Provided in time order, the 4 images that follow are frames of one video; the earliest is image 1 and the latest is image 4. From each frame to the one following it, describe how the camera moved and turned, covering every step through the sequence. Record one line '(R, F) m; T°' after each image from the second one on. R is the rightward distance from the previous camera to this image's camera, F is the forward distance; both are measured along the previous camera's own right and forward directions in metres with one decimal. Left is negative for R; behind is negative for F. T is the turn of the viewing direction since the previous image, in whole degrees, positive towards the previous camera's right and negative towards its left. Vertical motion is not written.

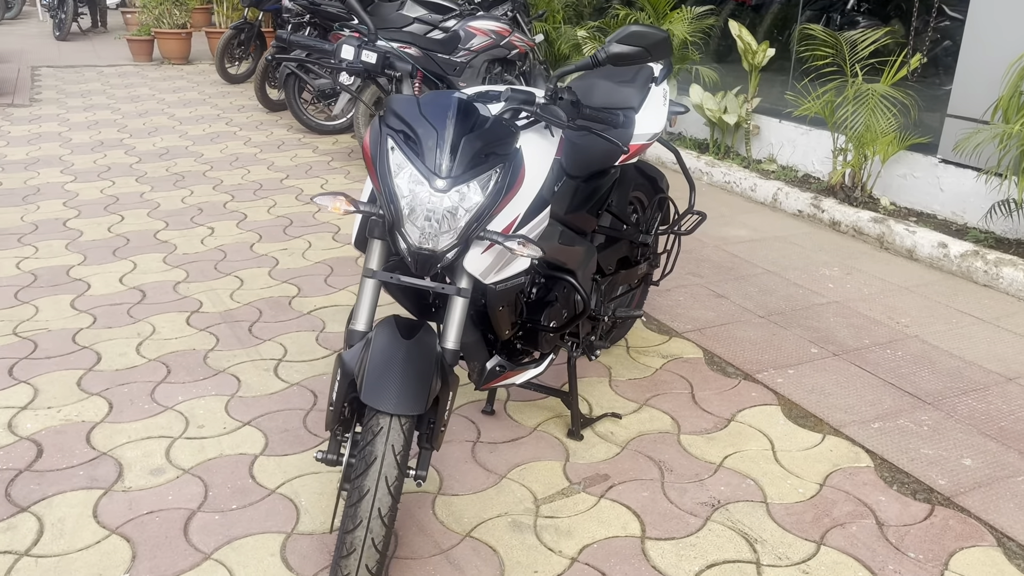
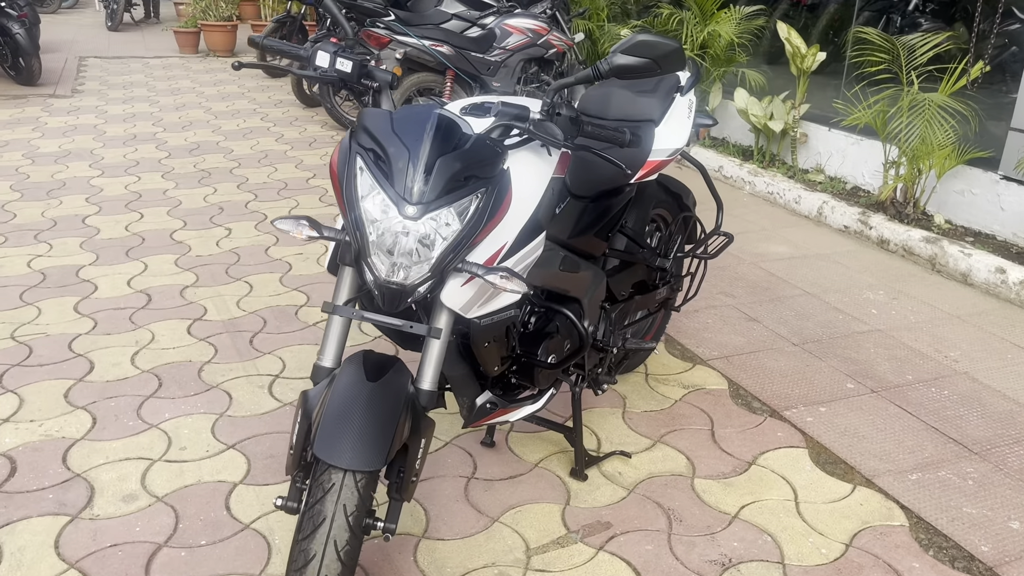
(+0.1, +0.2) m; -3°
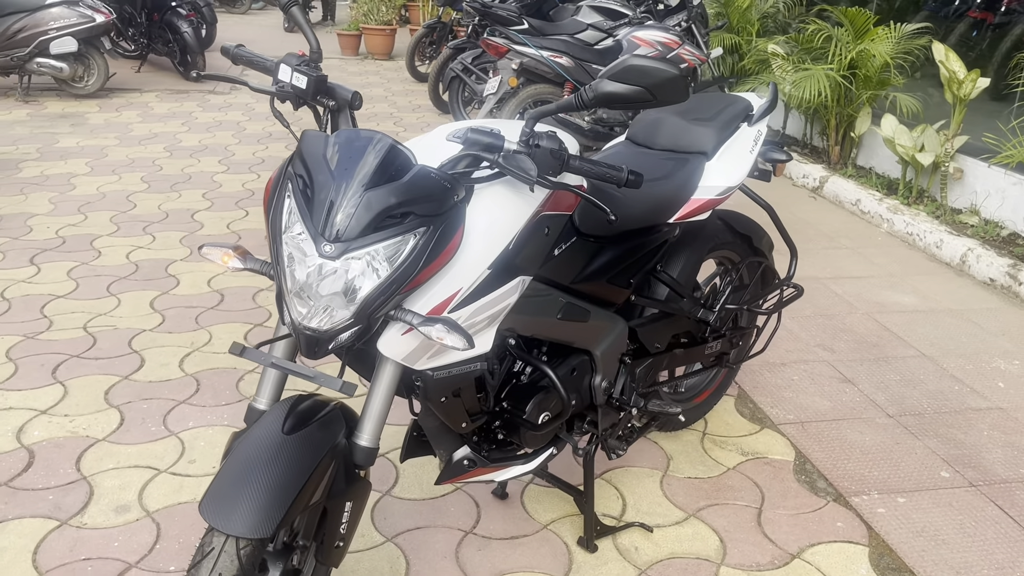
(+0.4, +0.3) m; -11°
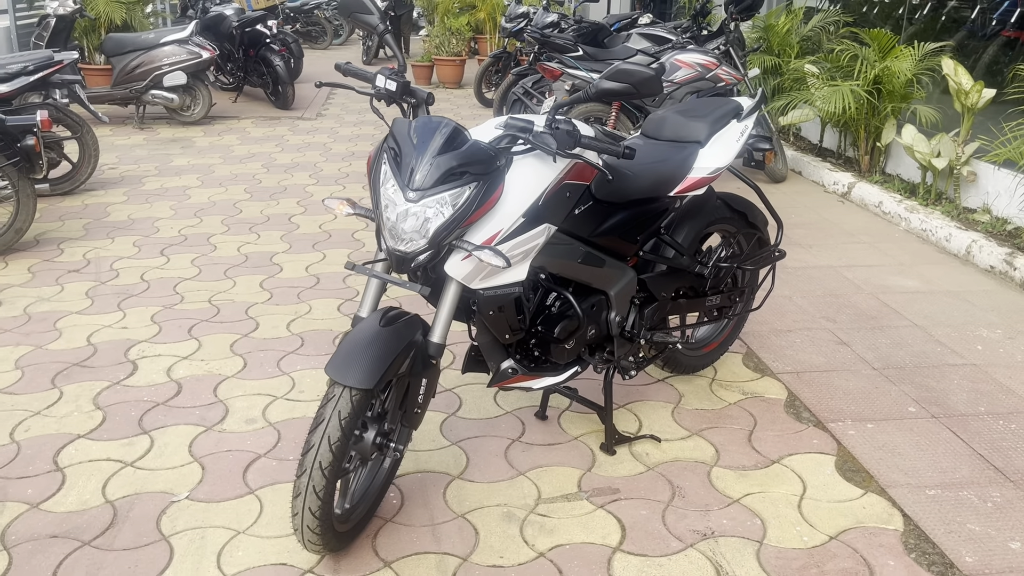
(+0.1, -0.7) m; -5°
